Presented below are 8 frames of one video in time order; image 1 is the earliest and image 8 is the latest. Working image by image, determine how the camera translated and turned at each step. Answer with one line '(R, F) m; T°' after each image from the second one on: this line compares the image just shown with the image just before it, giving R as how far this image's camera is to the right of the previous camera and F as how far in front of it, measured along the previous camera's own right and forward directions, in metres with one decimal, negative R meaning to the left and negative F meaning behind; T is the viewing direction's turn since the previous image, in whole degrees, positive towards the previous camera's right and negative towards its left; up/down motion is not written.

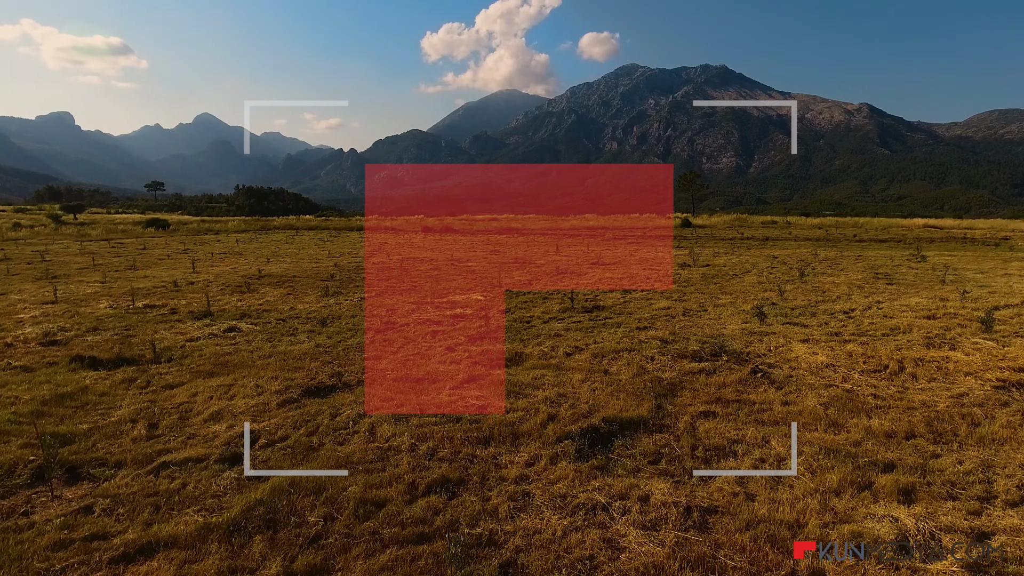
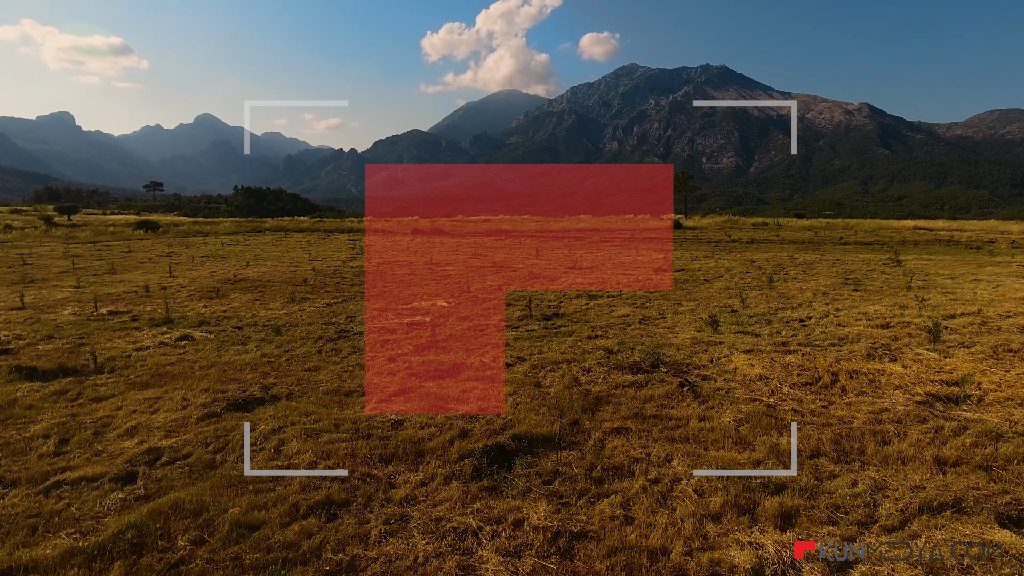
(+0.7, 0.0) m; 0°
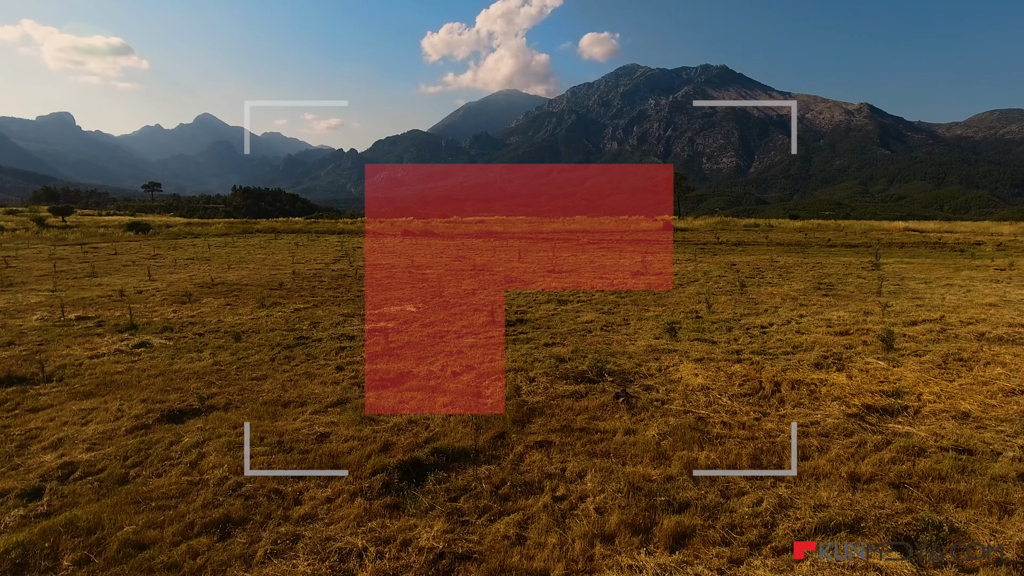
(+0.6, 0.0) m; 0°
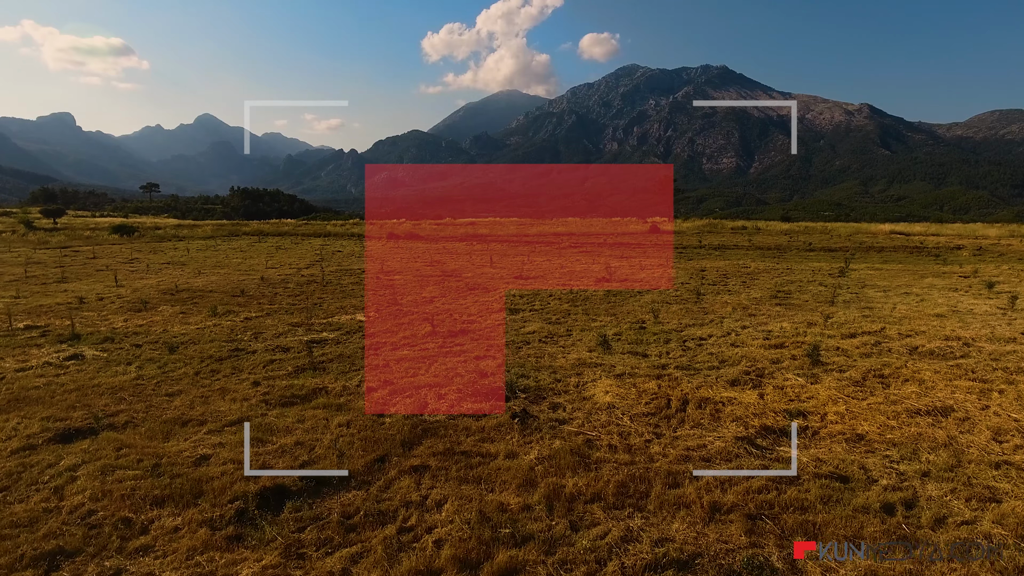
(+0.9, +0.1) m; 0°
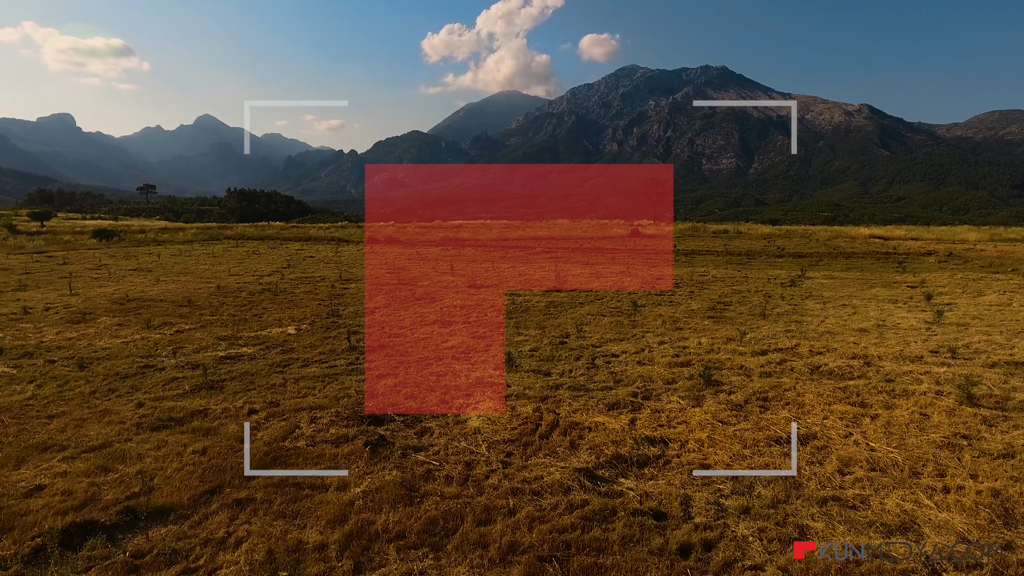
(+1.3, +0.1) m; 0°
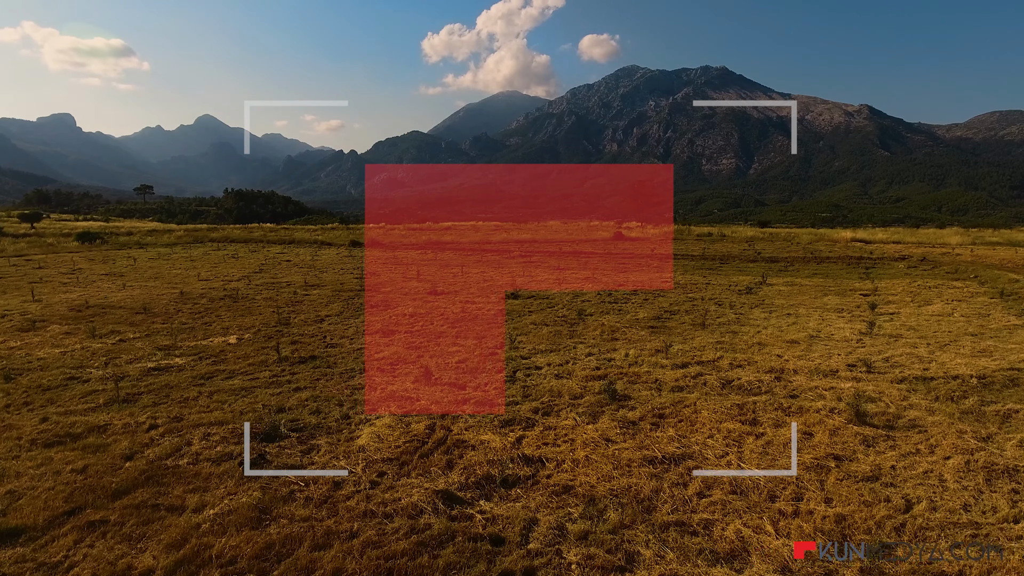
(+1.1, 0.0) m; 0°
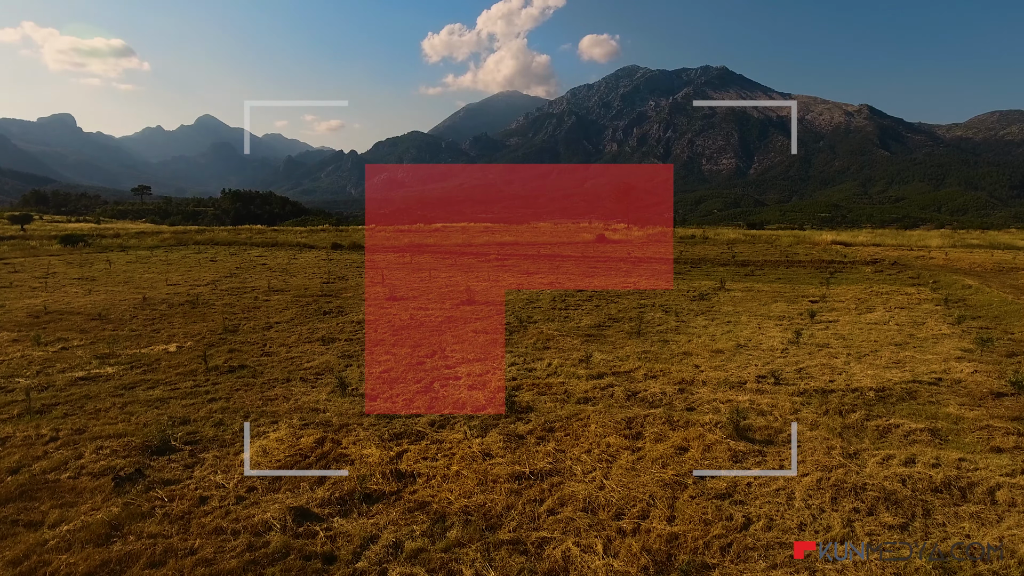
(+1.2, -0.1) m; 0°
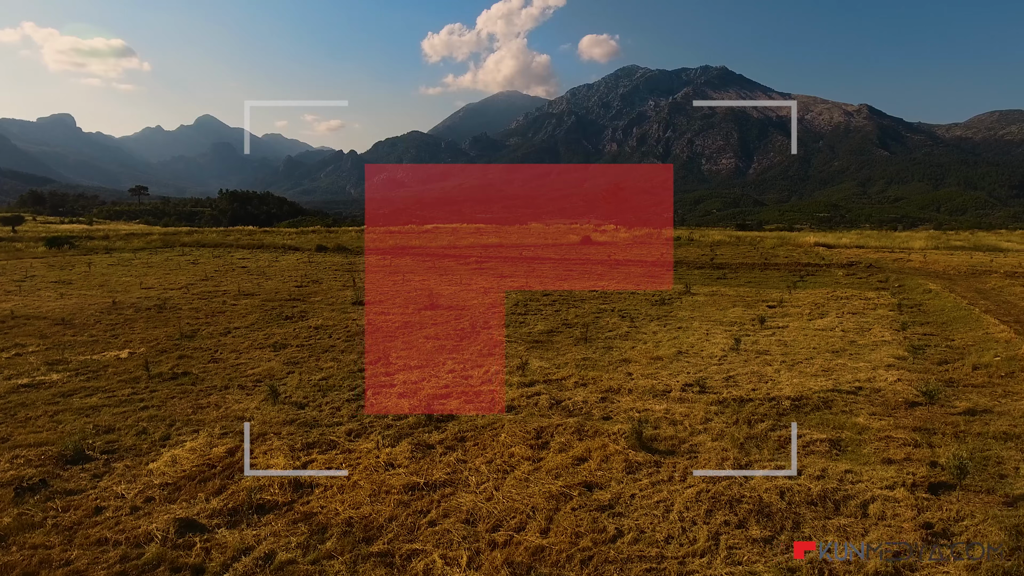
(+1.0, -0.1) m; 0°
